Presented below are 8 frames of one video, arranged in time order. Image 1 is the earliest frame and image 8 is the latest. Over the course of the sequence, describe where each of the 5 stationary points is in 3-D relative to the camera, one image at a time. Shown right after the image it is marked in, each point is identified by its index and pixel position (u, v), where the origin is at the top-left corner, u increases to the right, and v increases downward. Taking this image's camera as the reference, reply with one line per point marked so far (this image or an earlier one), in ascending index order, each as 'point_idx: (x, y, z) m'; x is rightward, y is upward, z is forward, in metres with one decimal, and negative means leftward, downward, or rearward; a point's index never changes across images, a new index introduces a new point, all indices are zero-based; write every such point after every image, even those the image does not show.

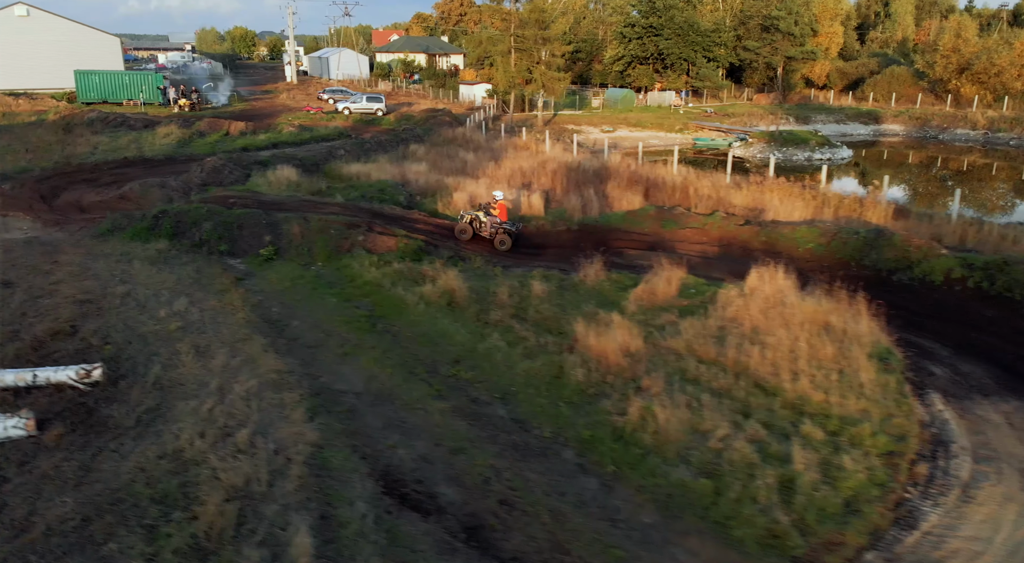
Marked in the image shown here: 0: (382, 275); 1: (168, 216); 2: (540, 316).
0: (-2.6, +0.1, +13.4) m
1: (-7.9, +1.4, +16.0) m
2: (+0.4, -0.5, +11.1) m
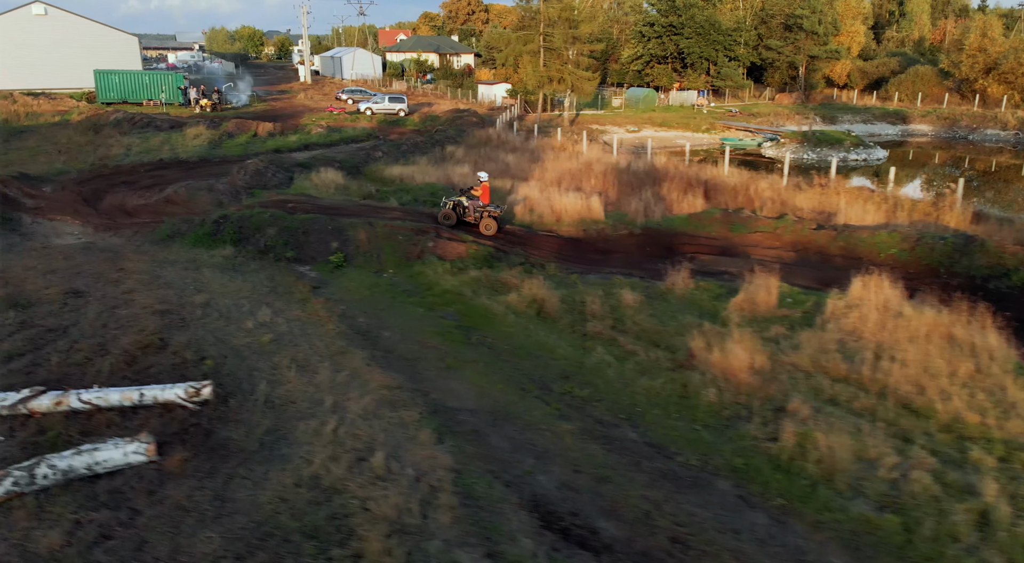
0: (-1.0, 0.0, +12.9) m
1: (-6.3, +1.3, +15.6) m
2: (+1.9, -0.7, +10.6) m
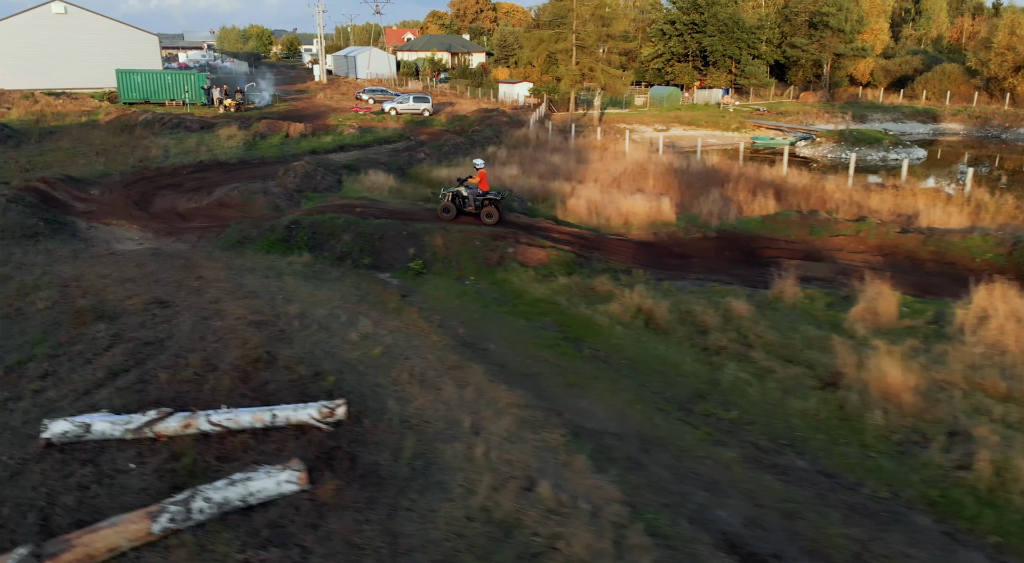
0: (+0.7, -0.2, +12.4) m
1: (-4.6, +1.1, +15.1) m
2: (+3.7, -0.8, +10.1) m
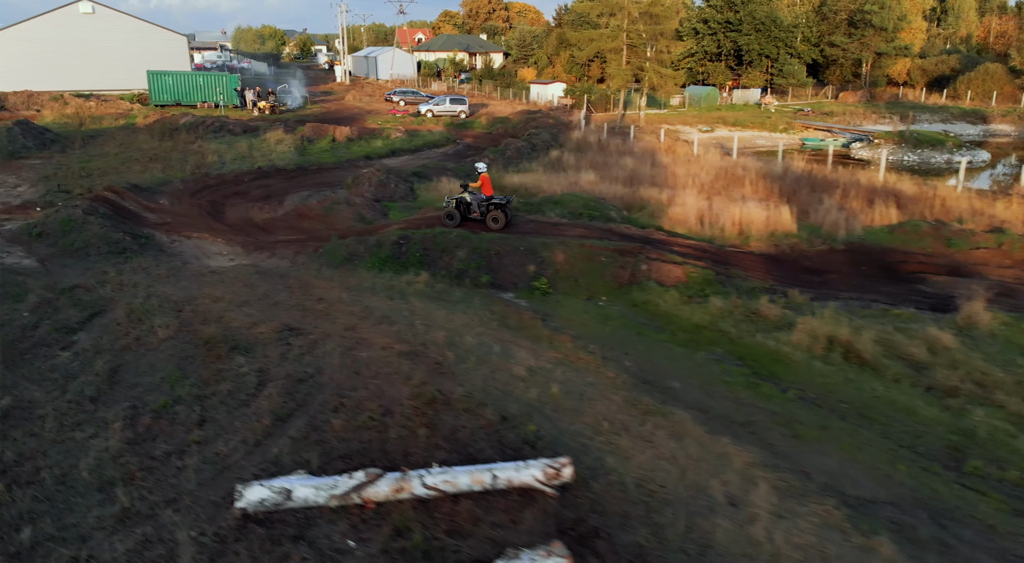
0: (+3.2, -0.5, +11.3) m
1: (-2.0, +0.7, +14.0) m
2: (+6.2, -1.2, +9.0) m
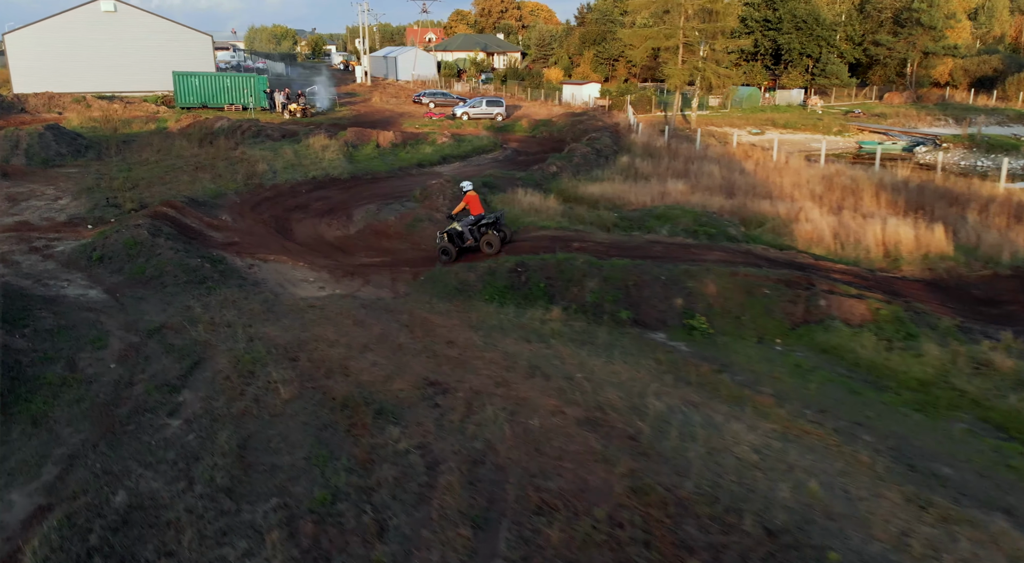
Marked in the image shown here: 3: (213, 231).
0: (+5.6, -1.1, +9.5) m
1: (+0.4, +0.1, +12.2) m
2: (+8.5, -1.8, +7.1) m
3: (-7.0, +1.2, +16.4) m
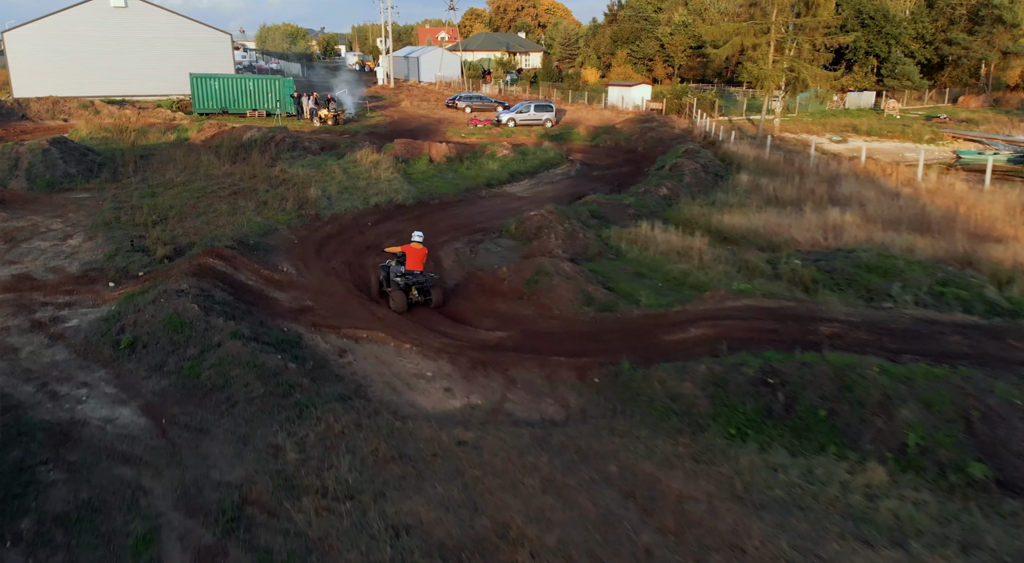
0: (+8.4, -2.5, +5.4) m
1: (+3.2, -1.2, +8.1) m
2: (+11.3, -3.2, +3.0) m
3: (-4.2, -0.1, +12.3) m
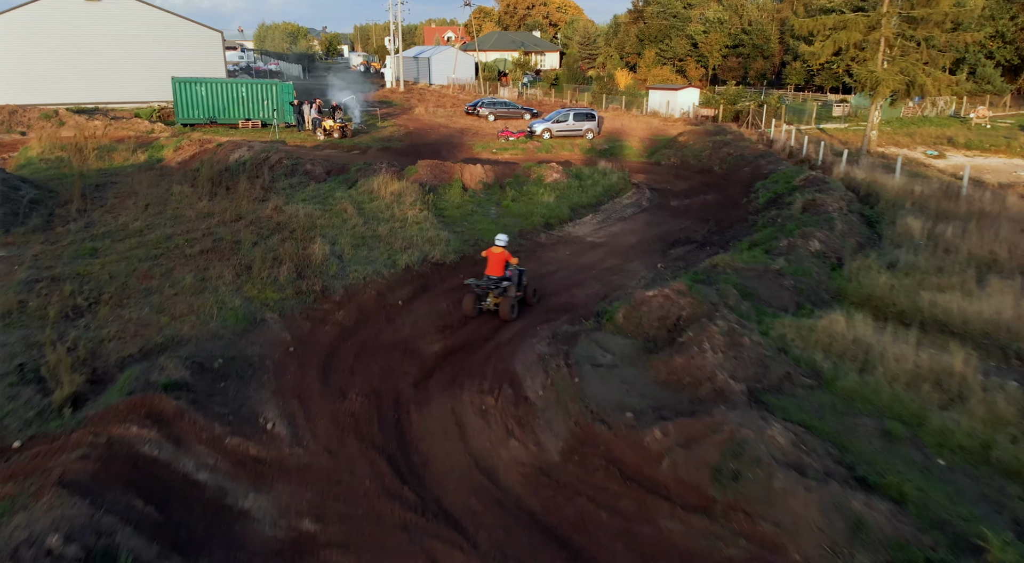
0: (+10.0, -4.3, -0.3) m
1: (+4.8, -3.0, +2.4) m
2: (+13.0, -5.0, -2.7) m
3: (-2.5, -2.0, +6.7) m
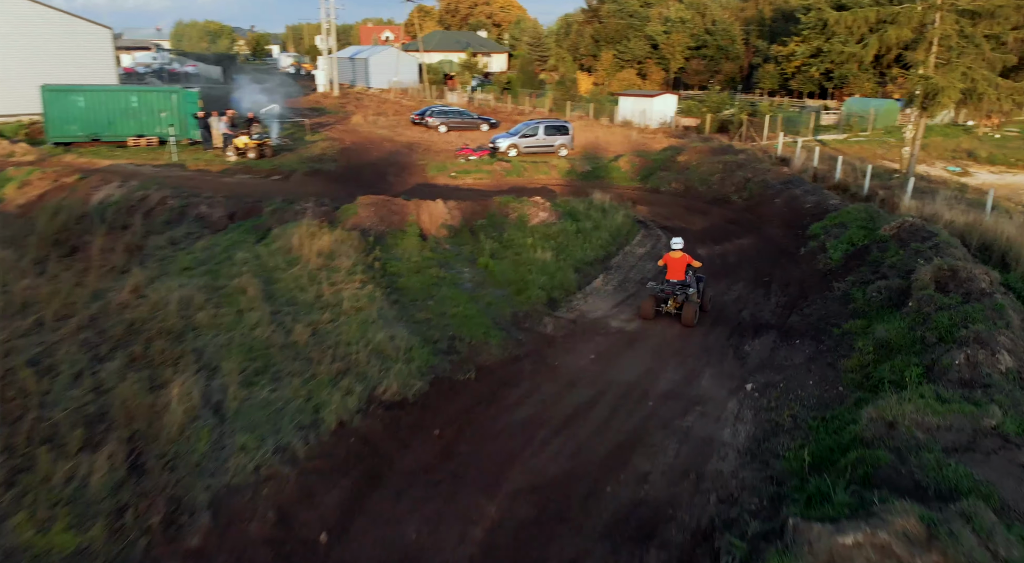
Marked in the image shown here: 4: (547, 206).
0: (+11.4, -5.8, -5.1) m
1: (+5.9, -4.7, -2.8) m
2: (+14.5, -6.4, -7.3) m
3: (-1.7, -3.8, +0.8) m
4: (+0.9, +1.8, +17.9) m
